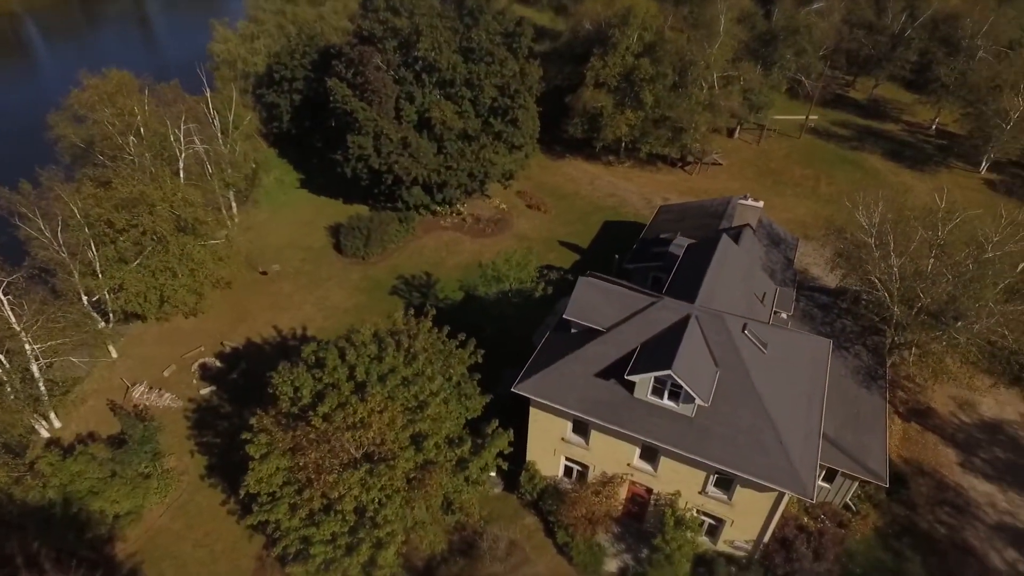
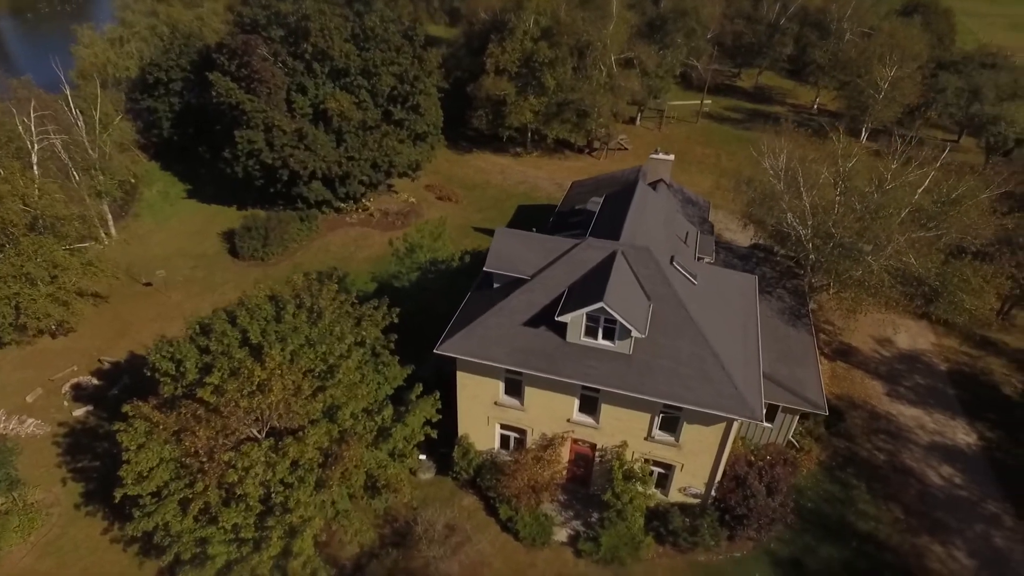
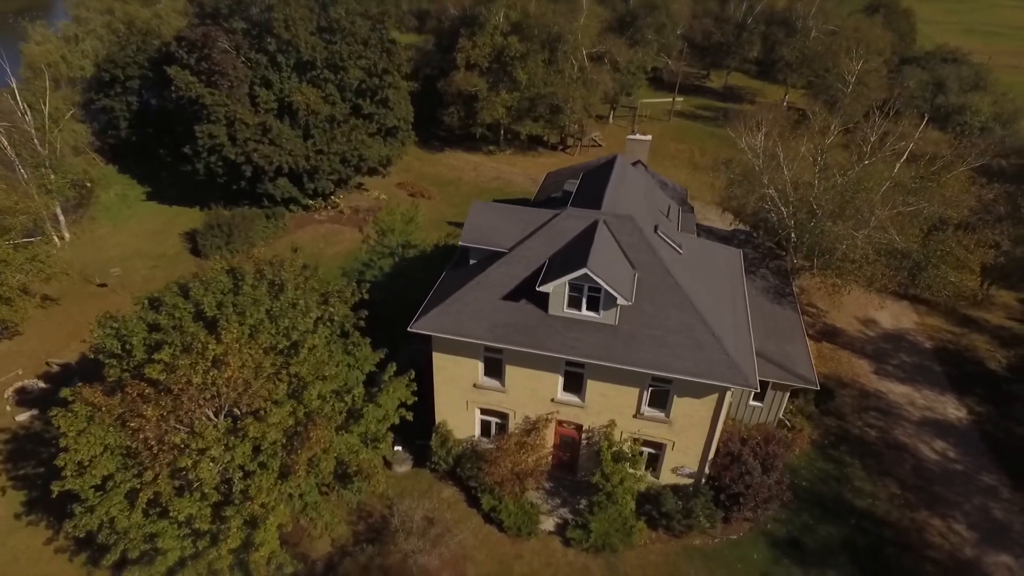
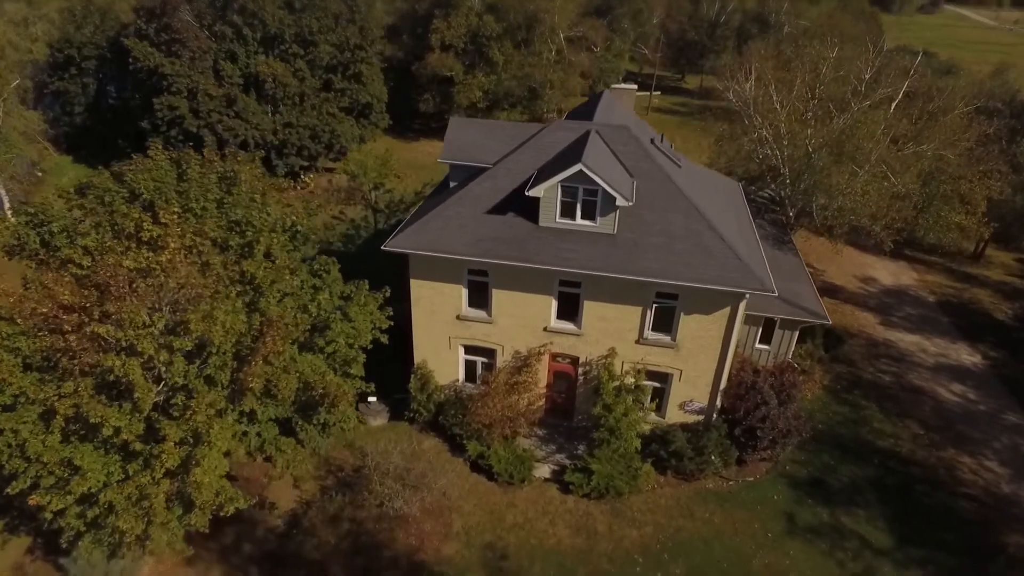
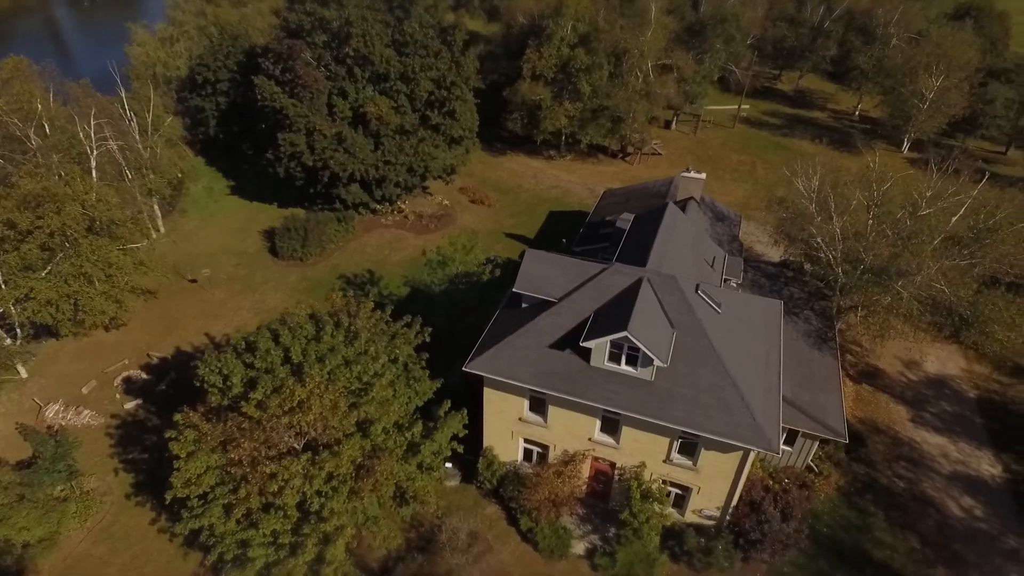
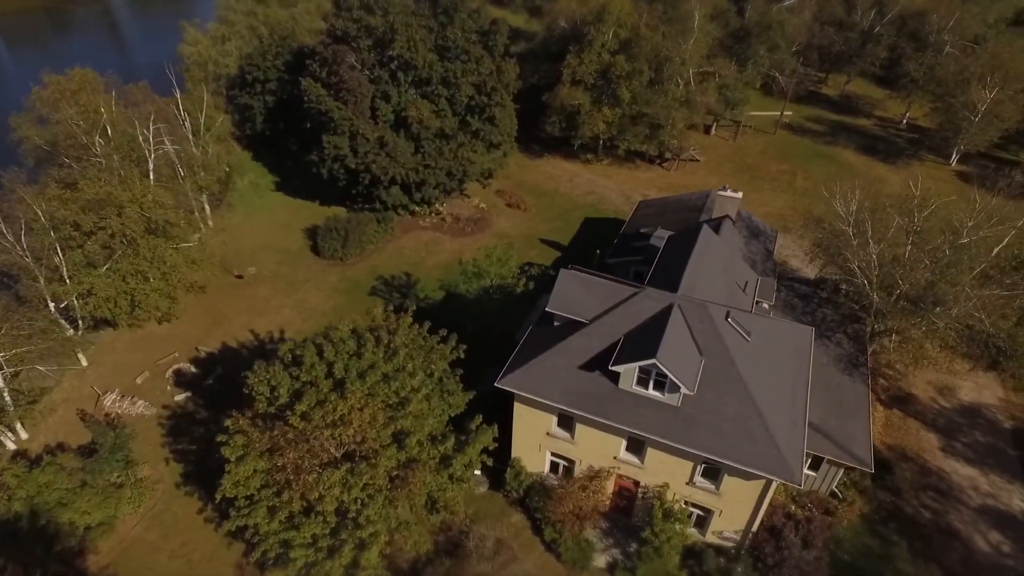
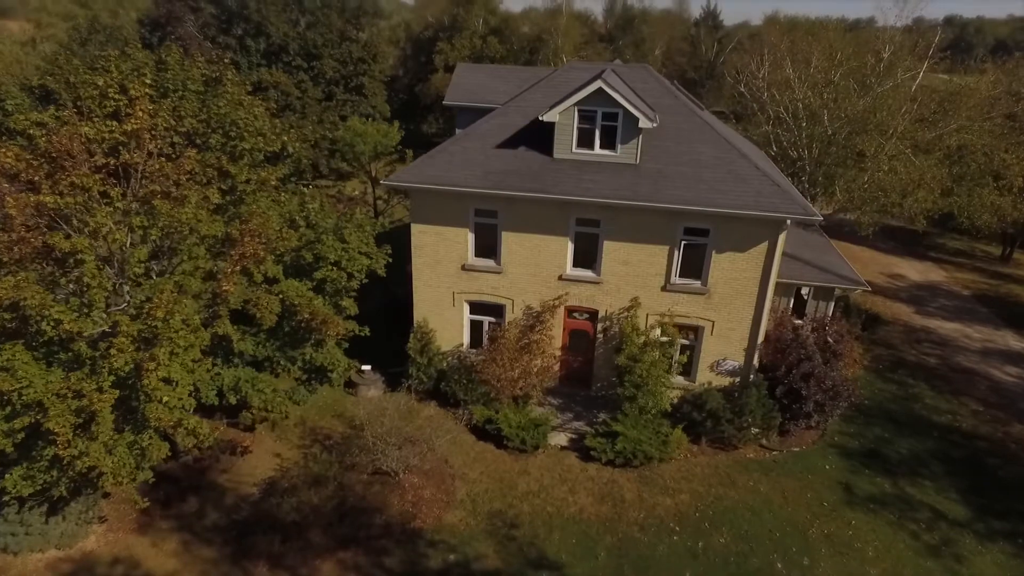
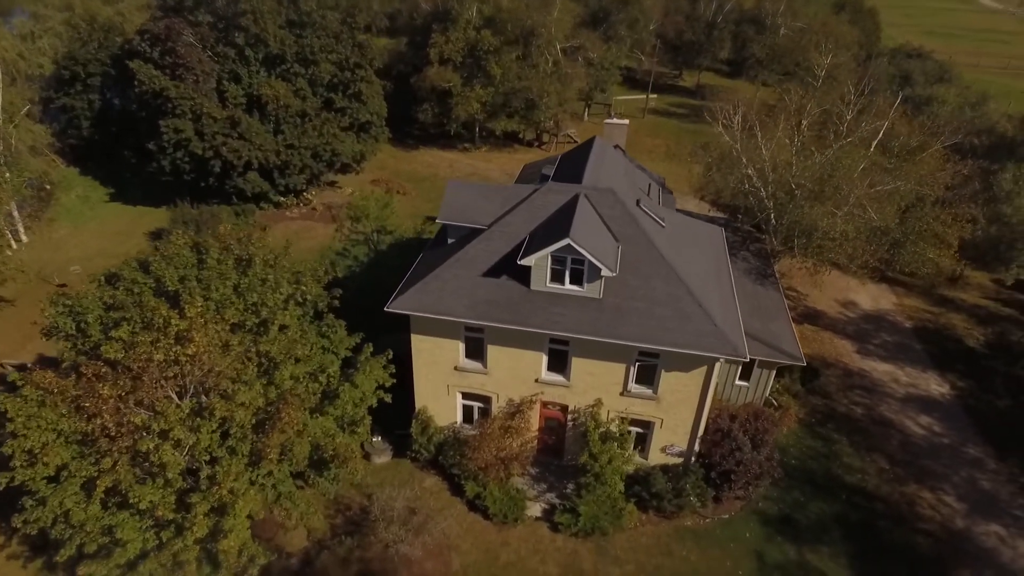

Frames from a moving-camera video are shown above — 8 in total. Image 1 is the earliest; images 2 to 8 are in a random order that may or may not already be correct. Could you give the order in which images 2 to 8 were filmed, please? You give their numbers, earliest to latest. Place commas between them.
6, 5, 2, 3, 8, 4, 7
